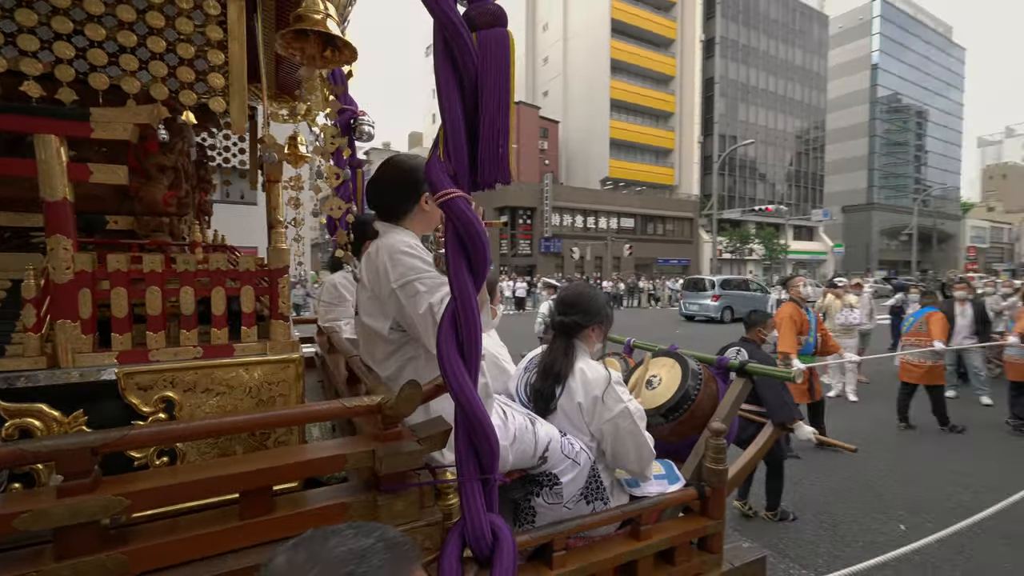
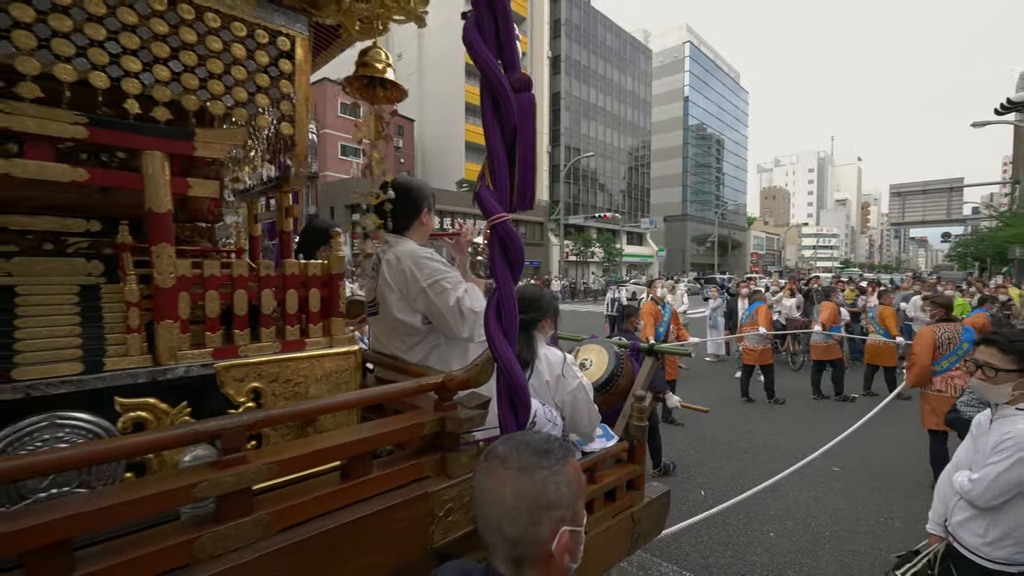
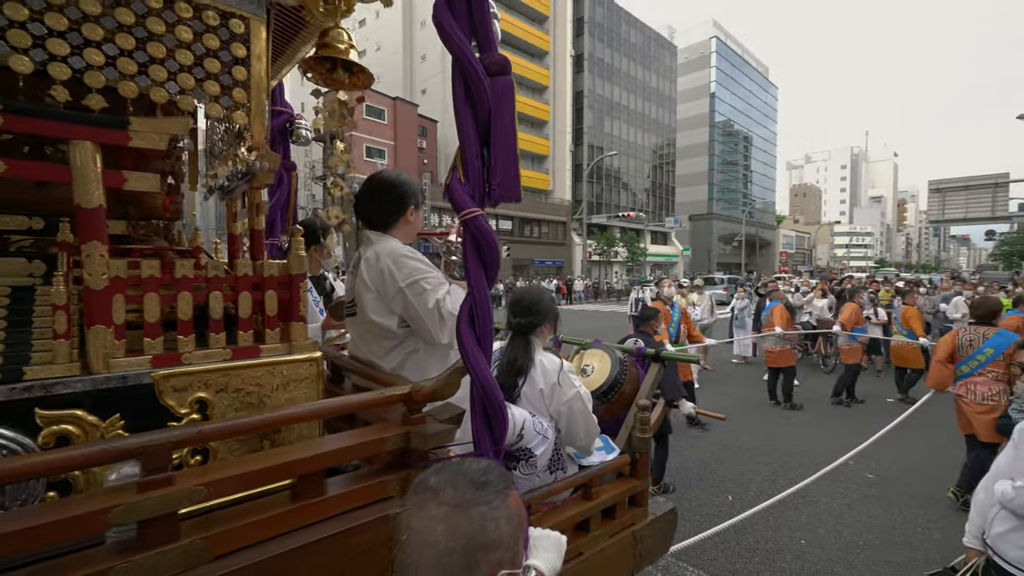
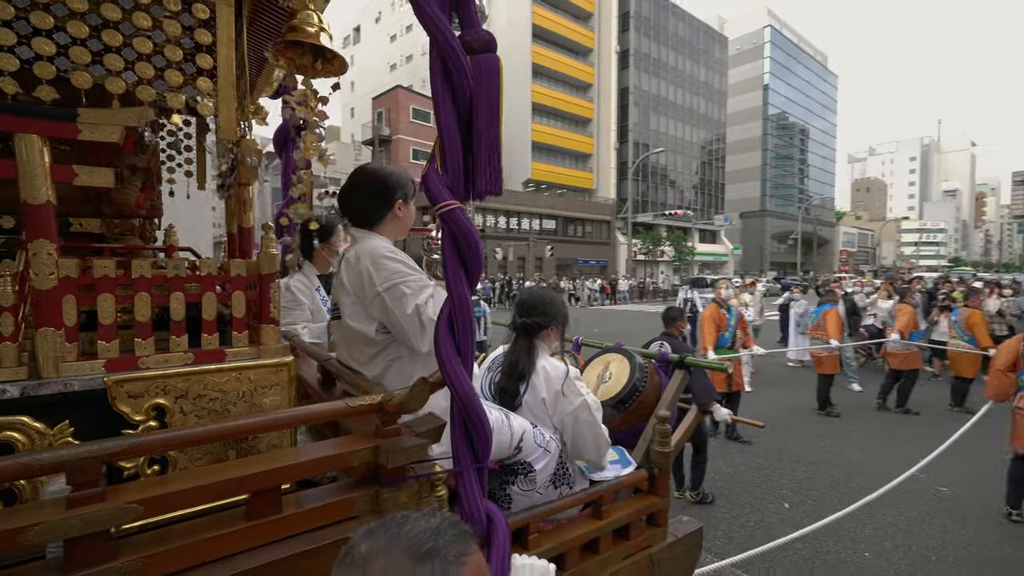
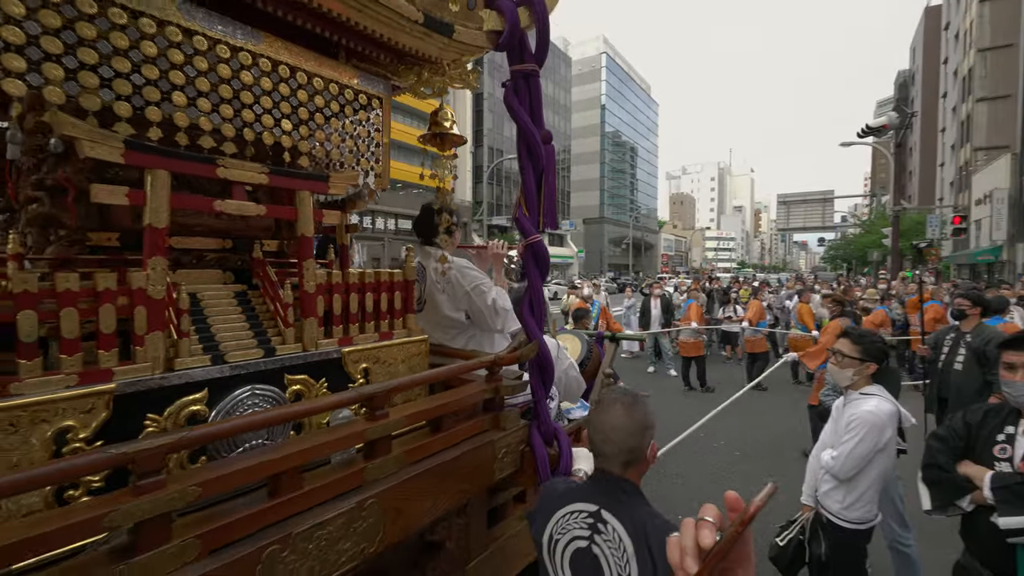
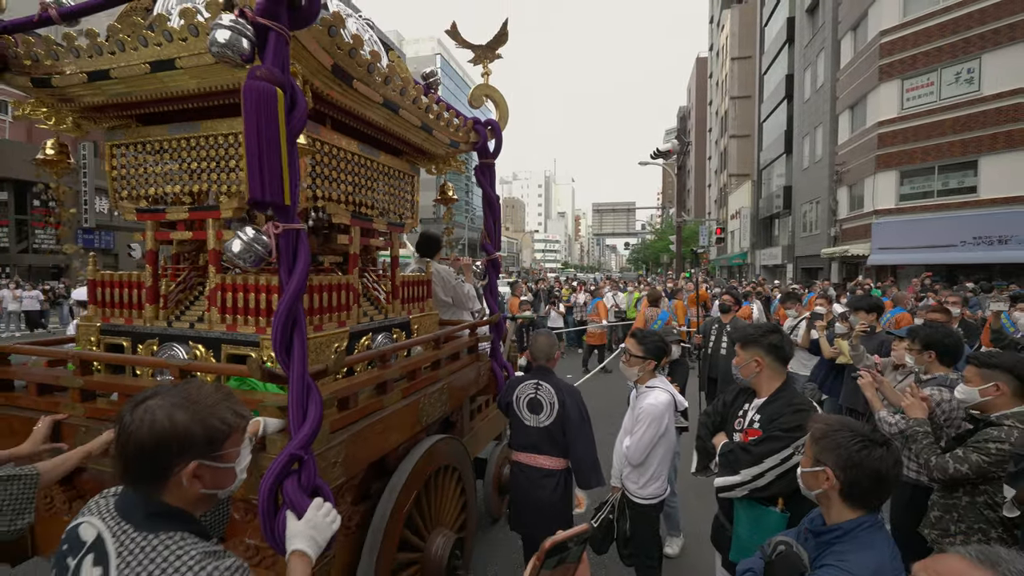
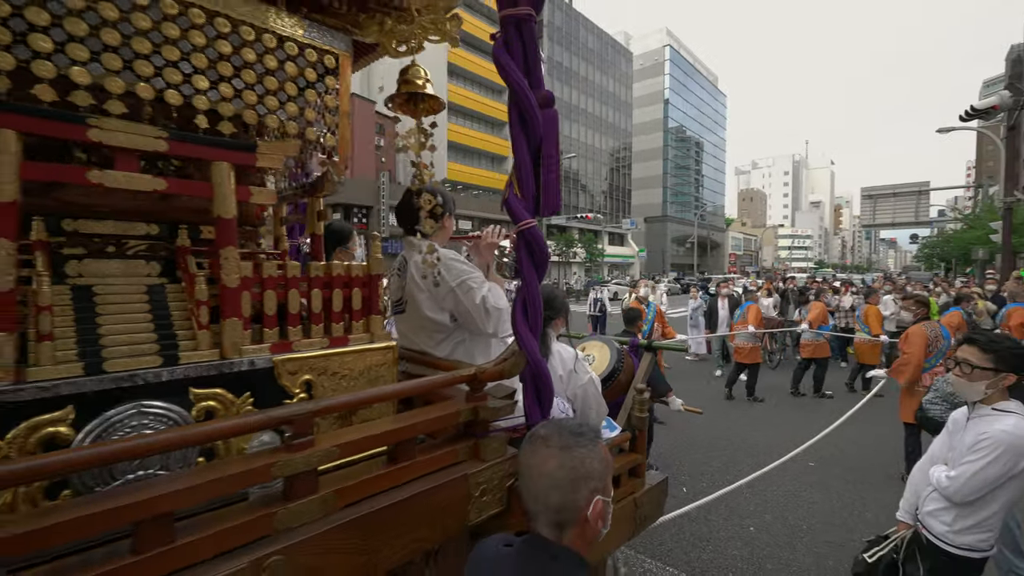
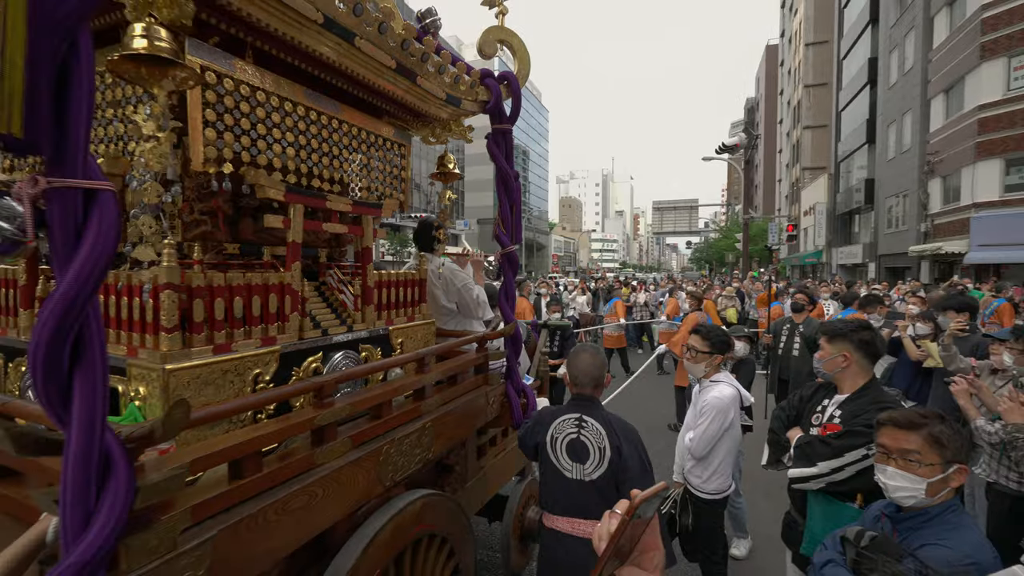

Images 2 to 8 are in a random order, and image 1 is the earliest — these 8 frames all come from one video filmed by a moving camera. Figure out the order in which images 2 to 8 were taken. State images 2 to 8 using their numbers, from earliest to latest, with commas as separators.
4, 3, 2, 7, 5, 8, 6
